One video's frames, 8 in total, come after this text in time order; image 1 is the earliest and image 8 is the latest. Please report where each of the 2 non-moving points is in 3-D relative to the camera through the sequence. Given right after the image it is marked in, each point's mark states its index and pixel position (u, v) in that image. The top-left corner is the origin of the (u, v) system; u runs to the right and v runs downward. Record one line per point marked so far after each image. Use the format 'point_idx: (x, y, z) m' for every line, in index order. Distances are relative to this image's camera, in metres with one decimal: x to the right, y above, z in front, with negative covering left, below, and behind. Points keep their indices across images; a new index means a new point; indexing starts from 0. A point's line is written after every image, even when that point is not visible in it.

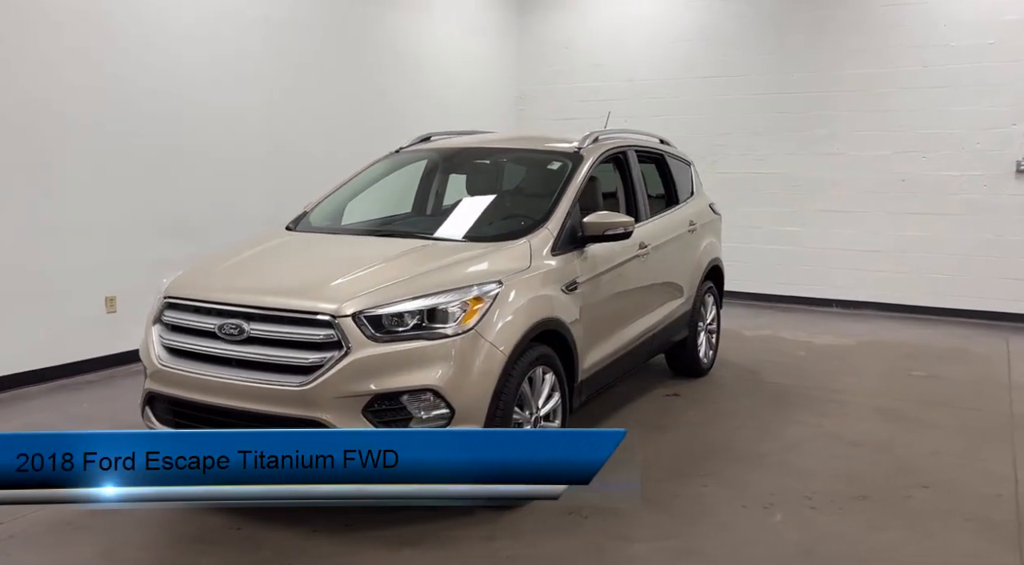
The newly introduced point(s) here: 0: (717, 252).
0: (+1.4, +0.2, +5.8) m
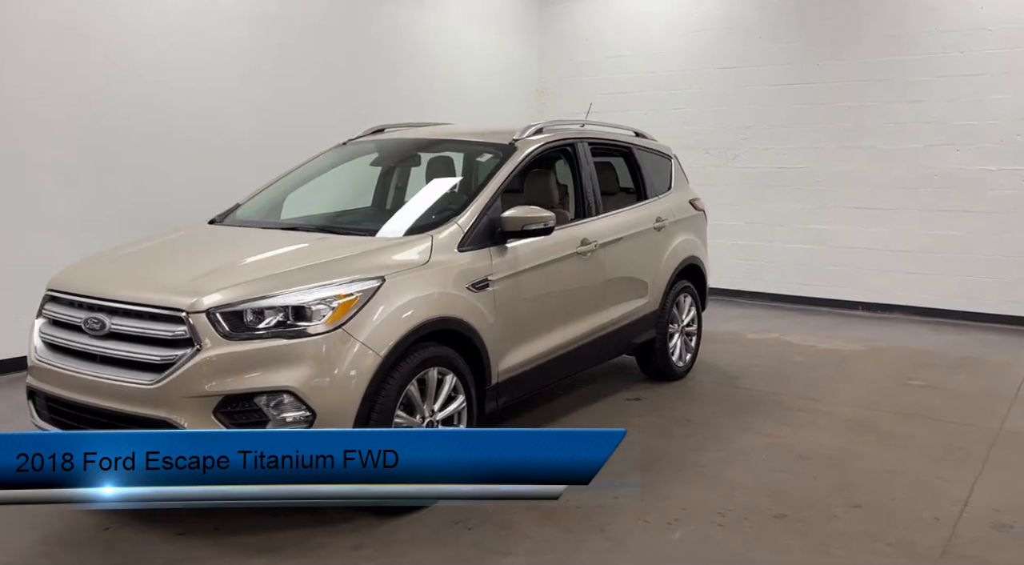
0: (+1.2, +0.2, +5.5) m
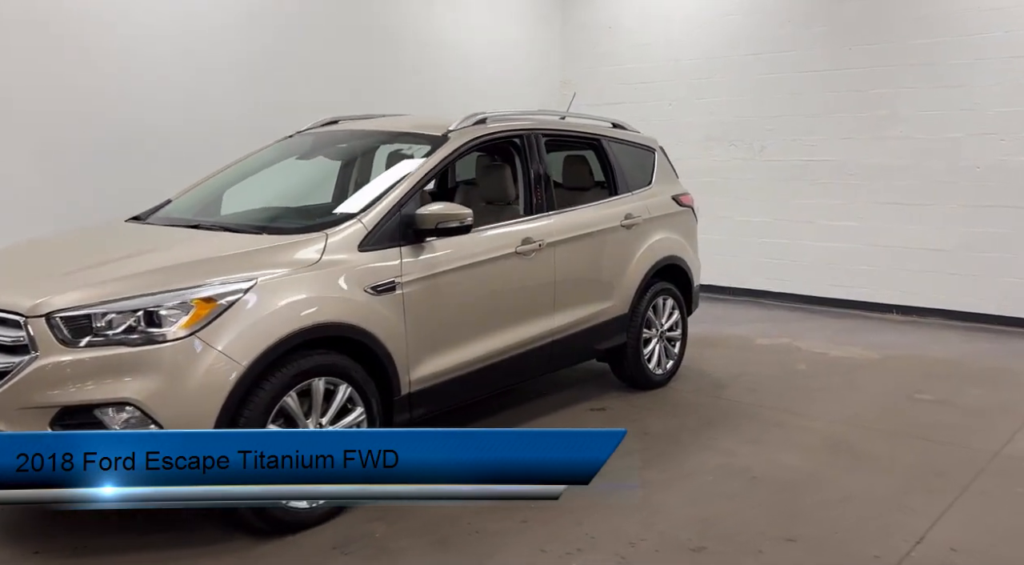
0: (+1.0, +0.2, +5.1) m
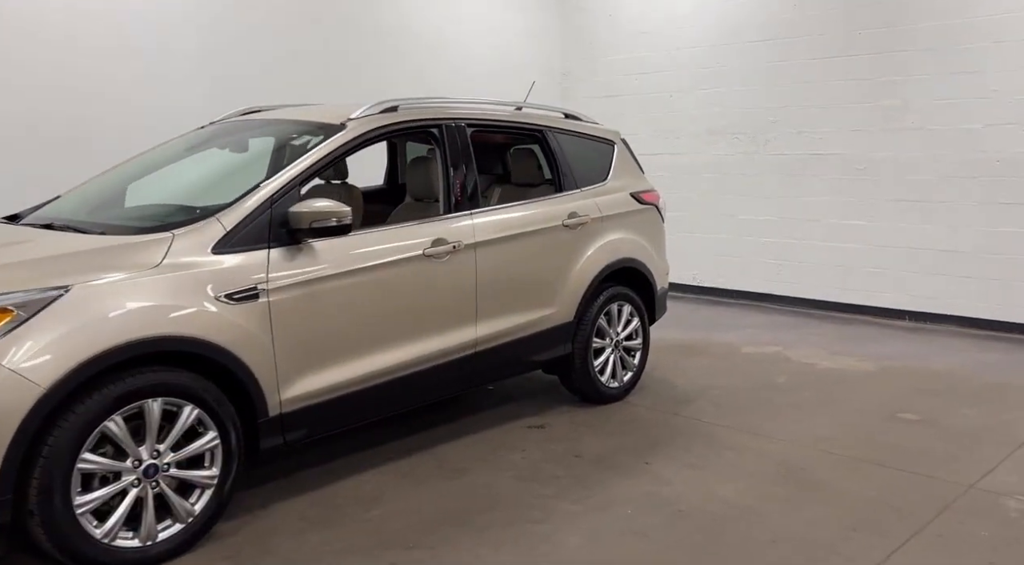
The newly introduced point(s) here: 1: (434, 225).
0: (+0.7, +0.2, +4.7) m
1: (-0.3, +0.3, +3.6) m
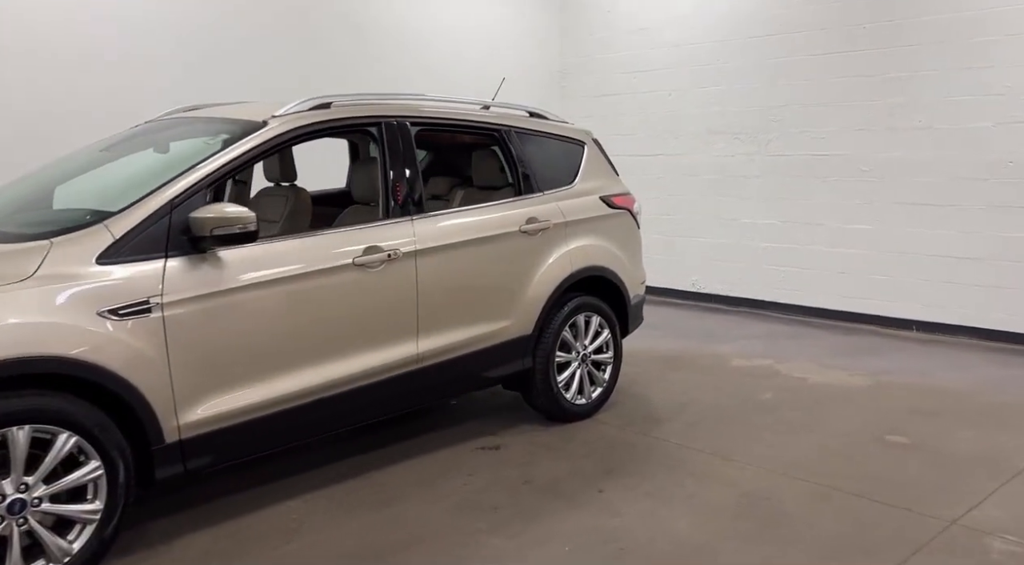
0: (+0.5, +0.1, +4.4) m
1: (-0.6, +0.2, +3.3) m
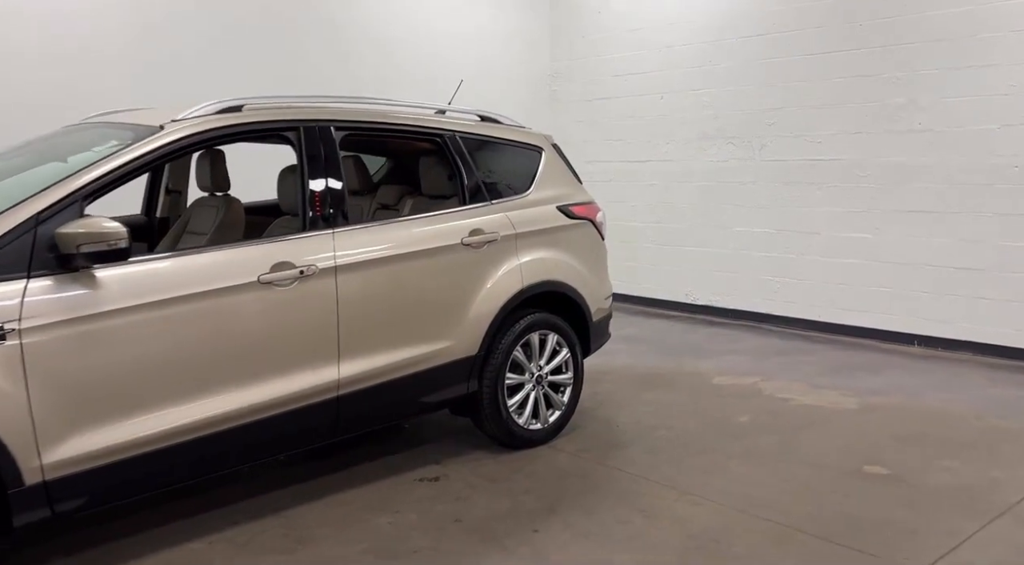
0: (+0.2, 0.0, +4.0) m
1: (-0.8, +0.1, +3.0) m
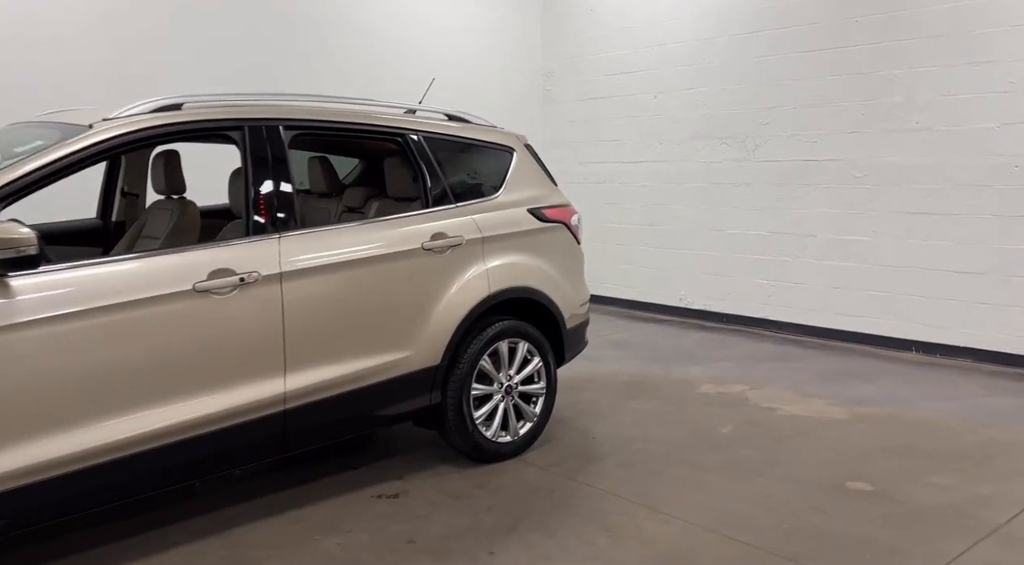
0: (+0.1, 0.0, +3.9) m
1: (-1.0, +0.1, +2.9) m
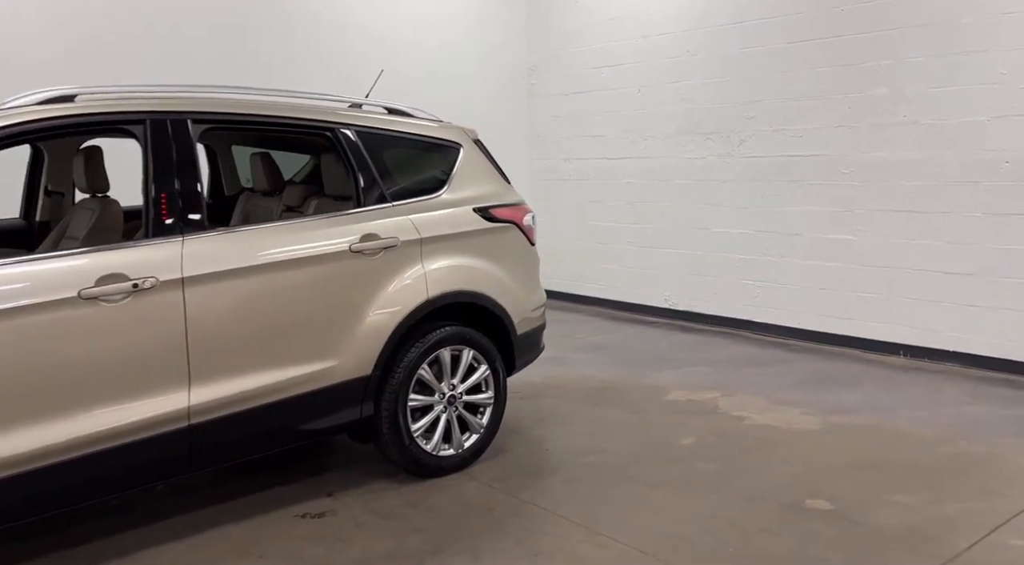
0: (-0.2, 0.0, +3.6) m
1: (-1.3, +0.1, +2.7) m
